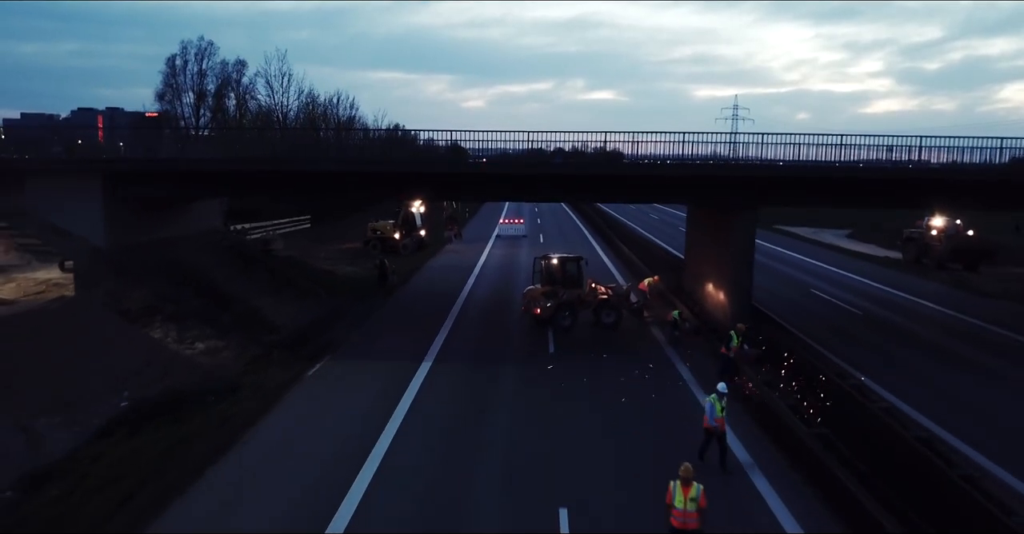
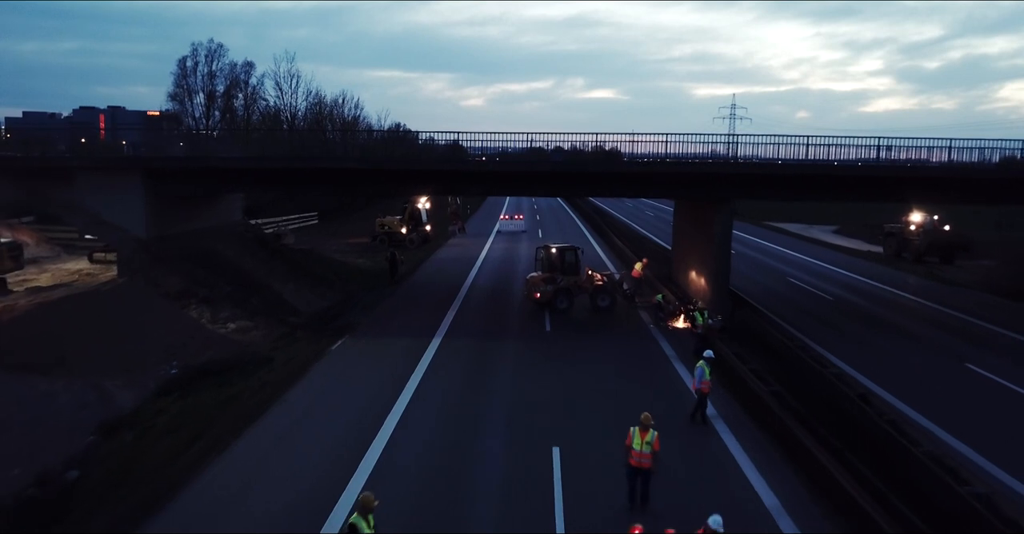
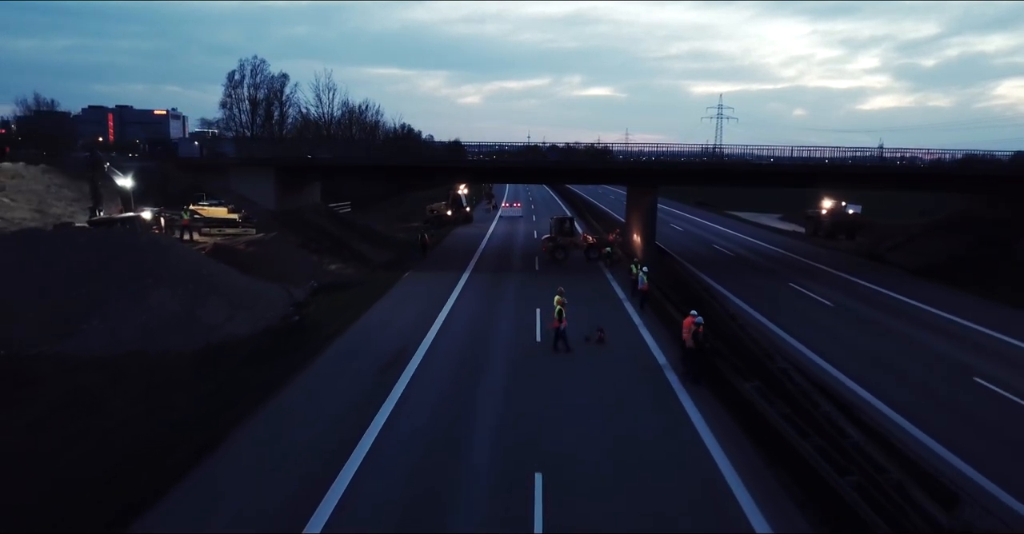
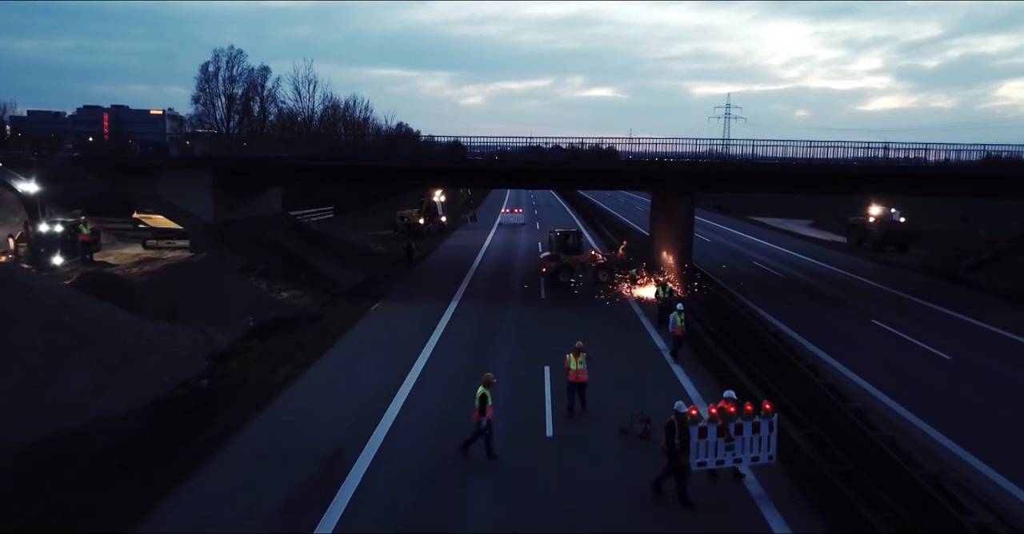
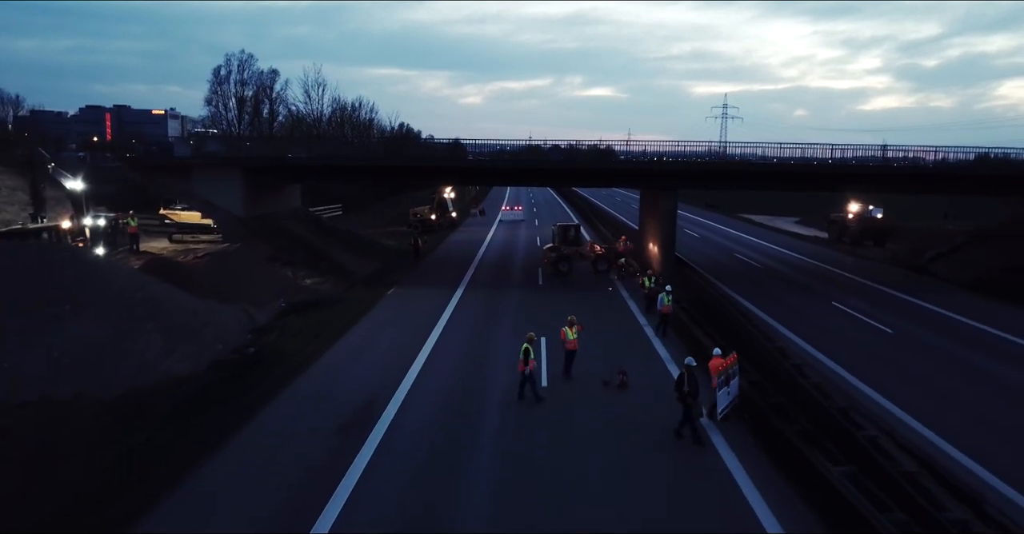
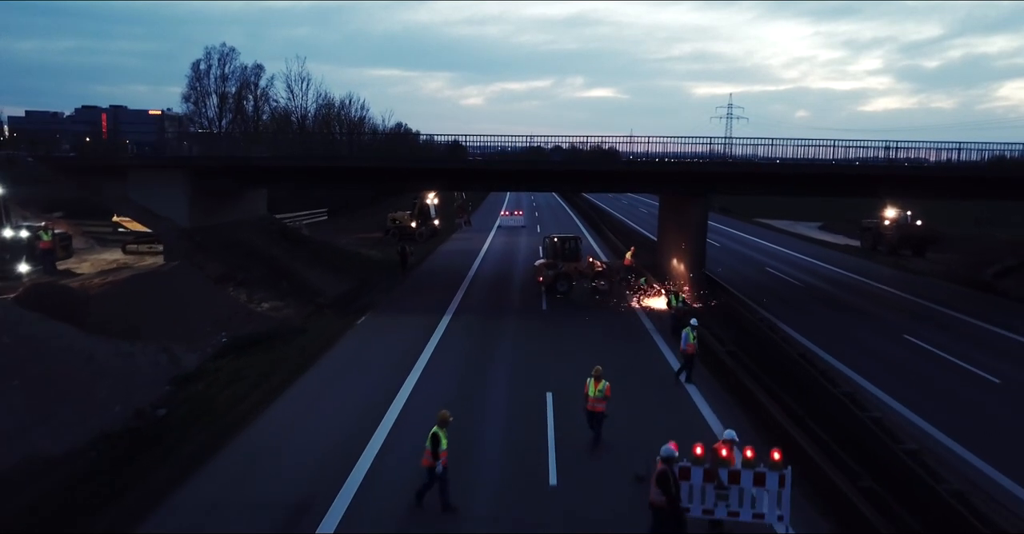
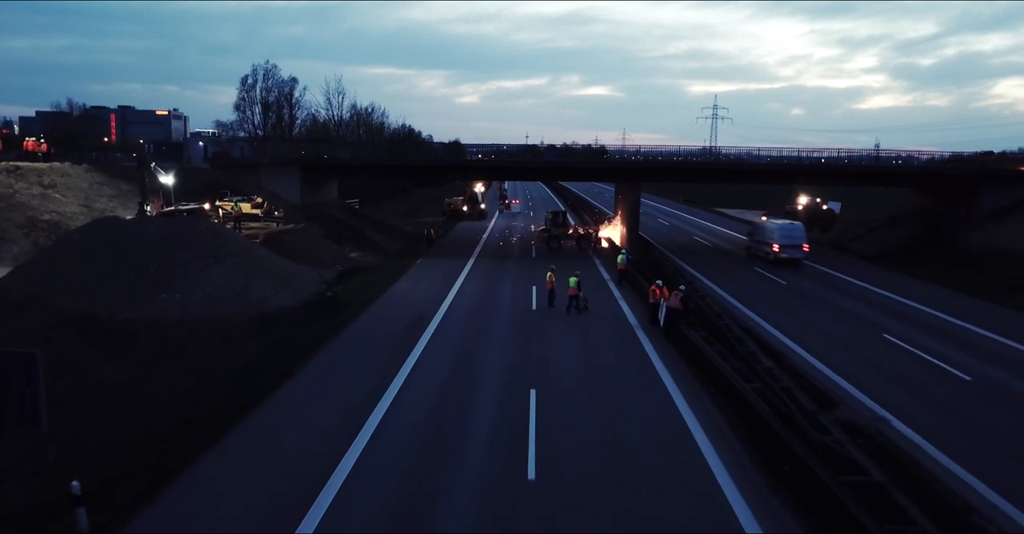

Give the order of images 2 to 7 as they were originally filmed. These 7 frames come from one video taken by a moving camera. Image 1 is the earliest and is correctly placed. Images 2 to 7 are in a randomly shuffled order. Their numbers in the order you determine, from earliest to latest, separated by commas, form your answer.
2, 6, 4, 5, 3, 7
